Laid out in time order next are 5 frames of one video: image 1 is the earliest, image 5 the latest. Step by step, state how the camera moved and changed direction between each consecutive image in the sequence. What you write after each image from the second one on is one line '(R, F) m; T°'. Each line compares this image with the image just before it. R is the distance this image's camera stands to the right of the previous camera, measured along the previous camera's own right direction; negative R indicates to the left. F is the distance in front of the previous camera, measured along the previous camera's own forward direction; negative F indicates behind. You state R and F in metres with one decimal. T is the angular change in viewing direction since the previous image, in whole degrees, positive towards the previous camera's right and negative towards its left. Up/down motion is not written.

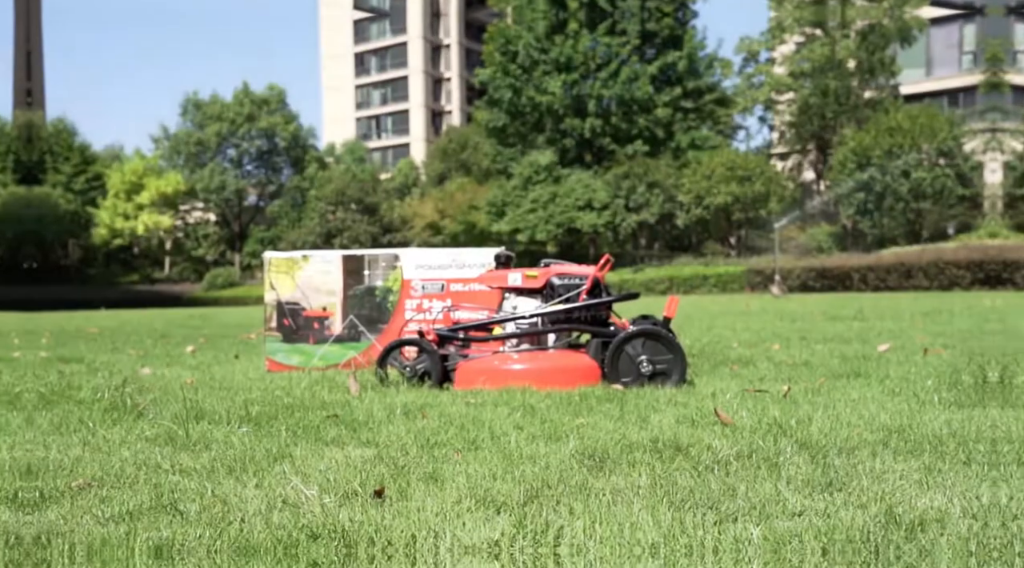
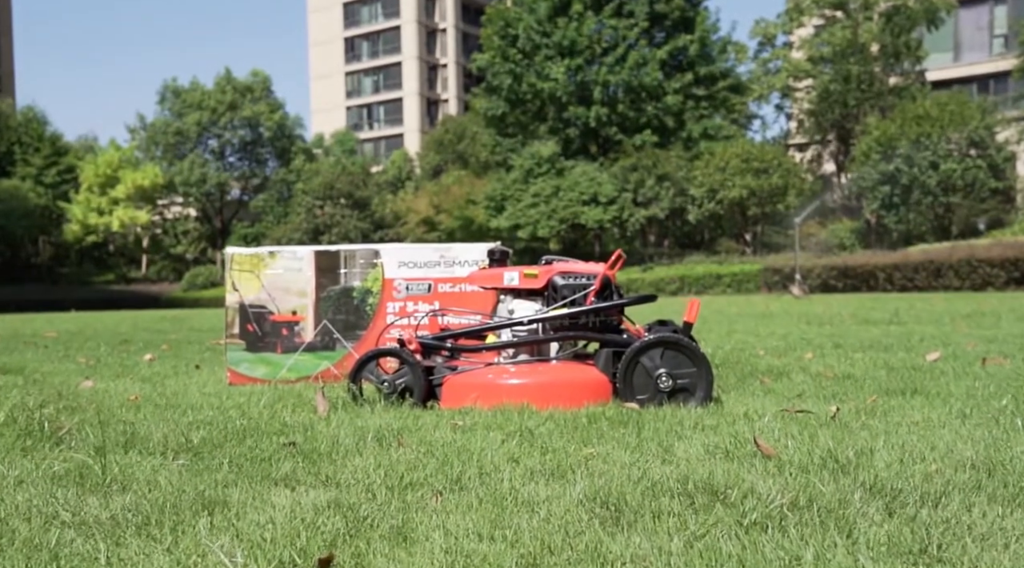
(0.0, +0.7) m; 0°
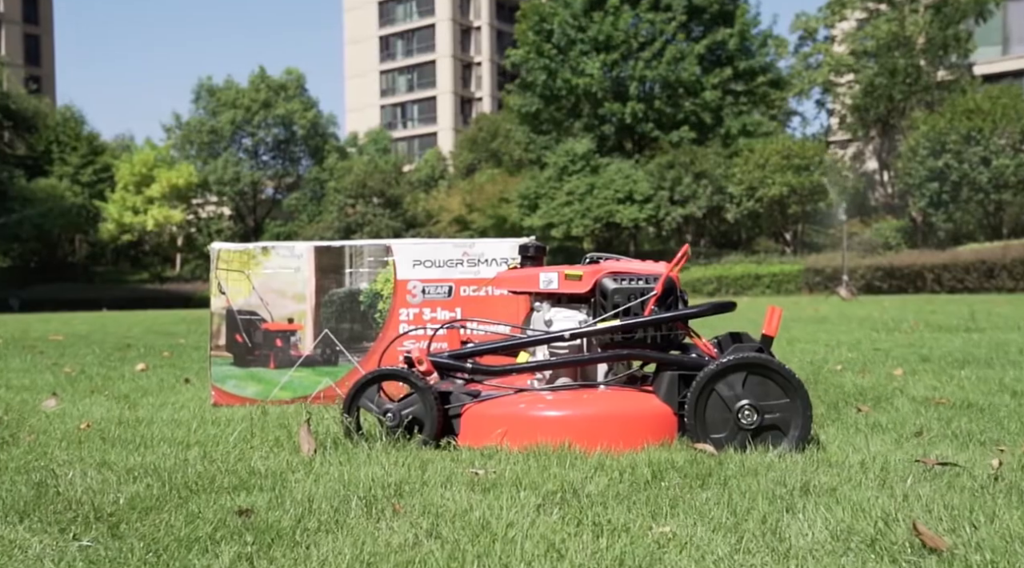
(0.0, +1.1) m; -2°
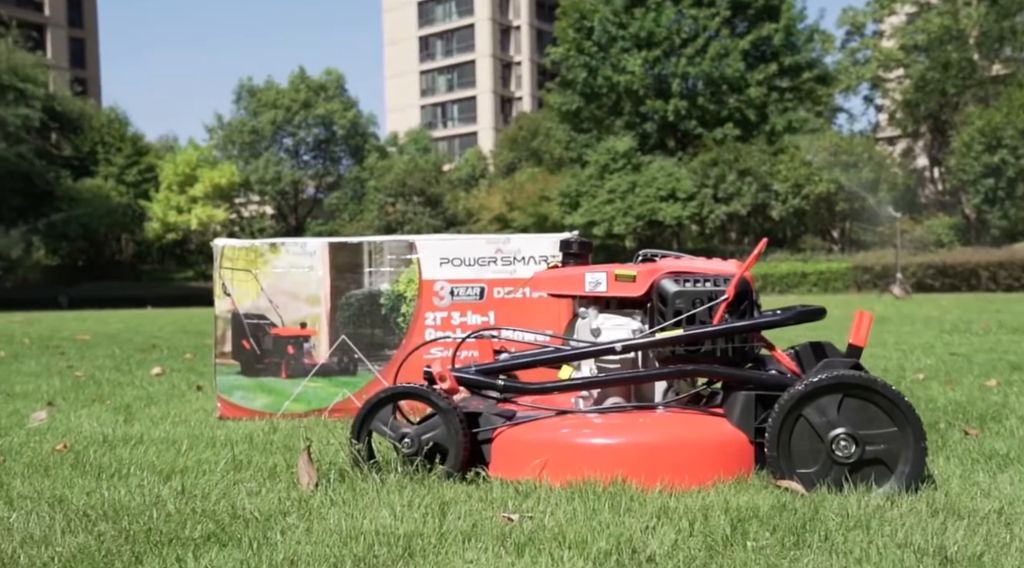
(0.0, +0.7) m; -2°
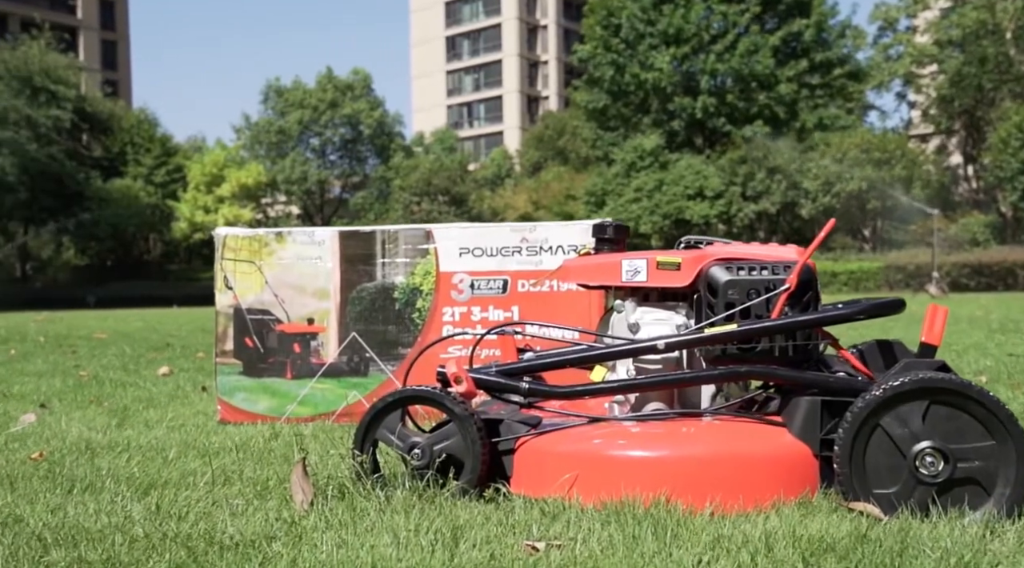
(0.0, +0.5) m; -1°
